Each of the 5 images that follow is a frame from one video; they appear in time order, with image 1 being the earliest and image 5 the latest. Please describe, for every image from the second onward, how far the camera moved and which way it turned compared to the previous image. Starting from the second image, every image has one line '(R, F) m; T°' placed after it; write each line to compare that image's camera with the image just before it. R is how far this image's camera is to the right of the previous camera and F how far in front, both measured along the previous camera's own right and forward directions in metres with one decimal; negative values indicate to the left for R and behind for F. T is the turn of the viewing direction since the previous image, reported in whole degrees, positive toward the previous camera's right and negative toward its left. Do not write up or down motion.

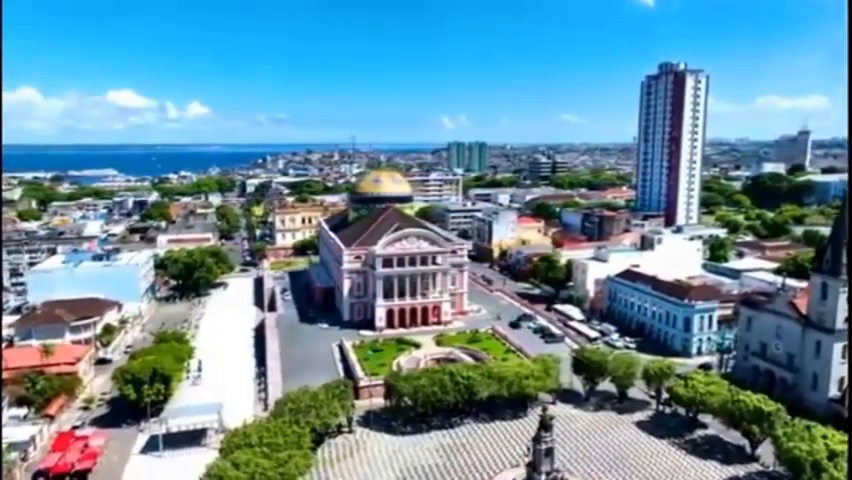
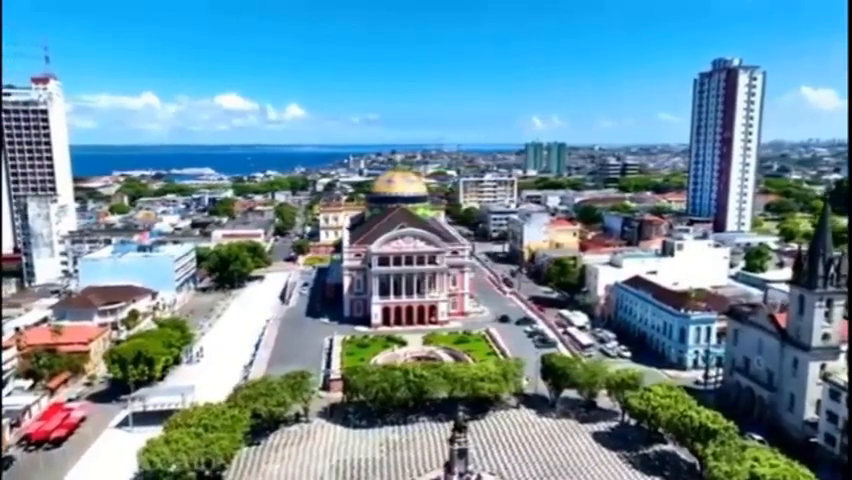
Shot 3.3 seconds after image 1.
(+8.3, -0.1) m; -9°
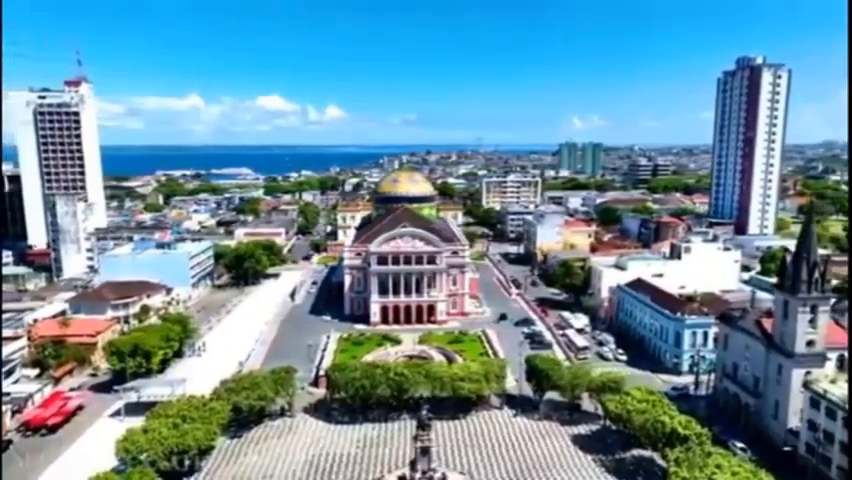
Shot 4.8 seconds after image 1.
(+3.6, -0.2) m; -4°
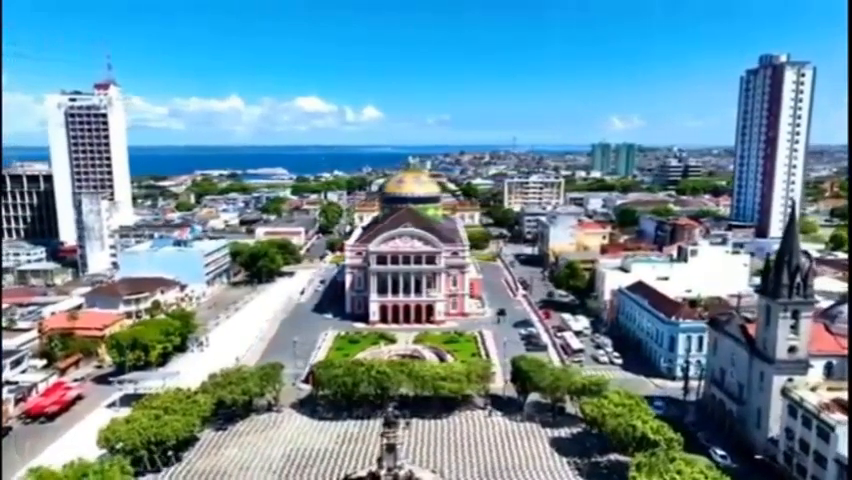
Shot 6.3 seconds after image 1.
(+3.4, -0.1) m; -4°
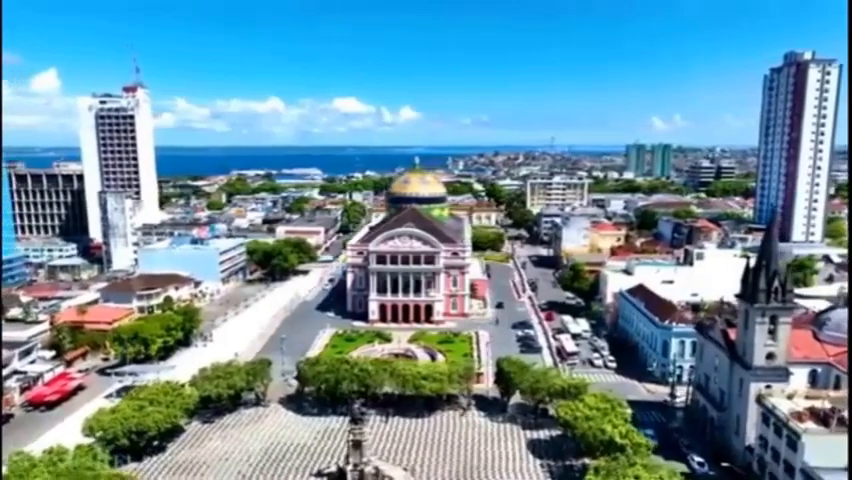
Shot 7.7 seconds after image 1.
(+3.5, -0.1) m; -4°
